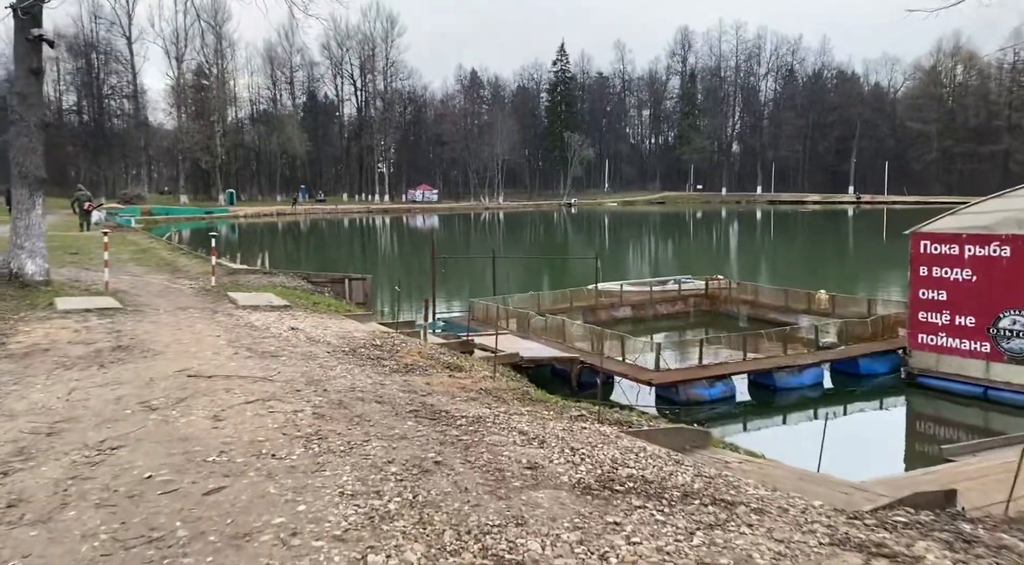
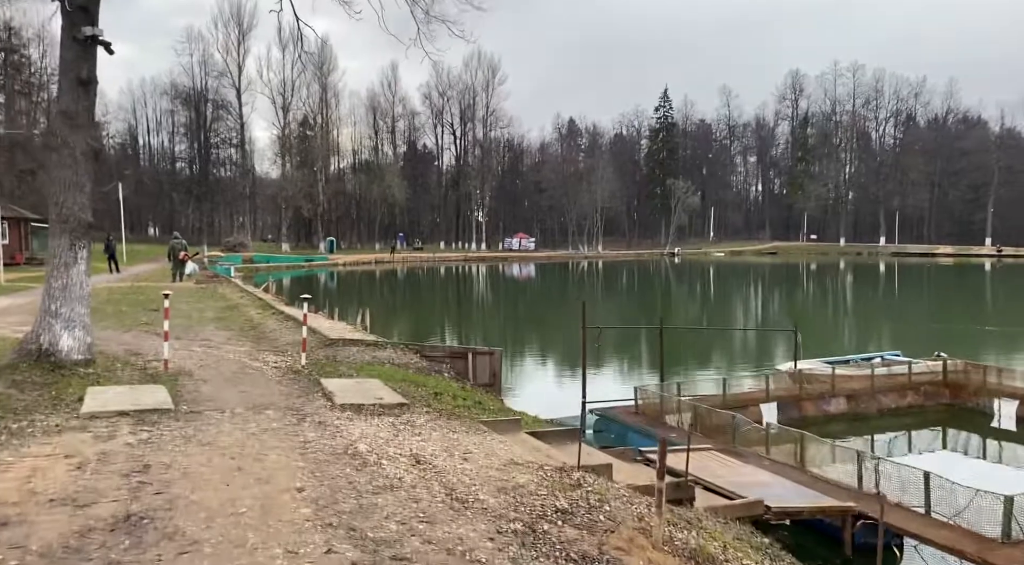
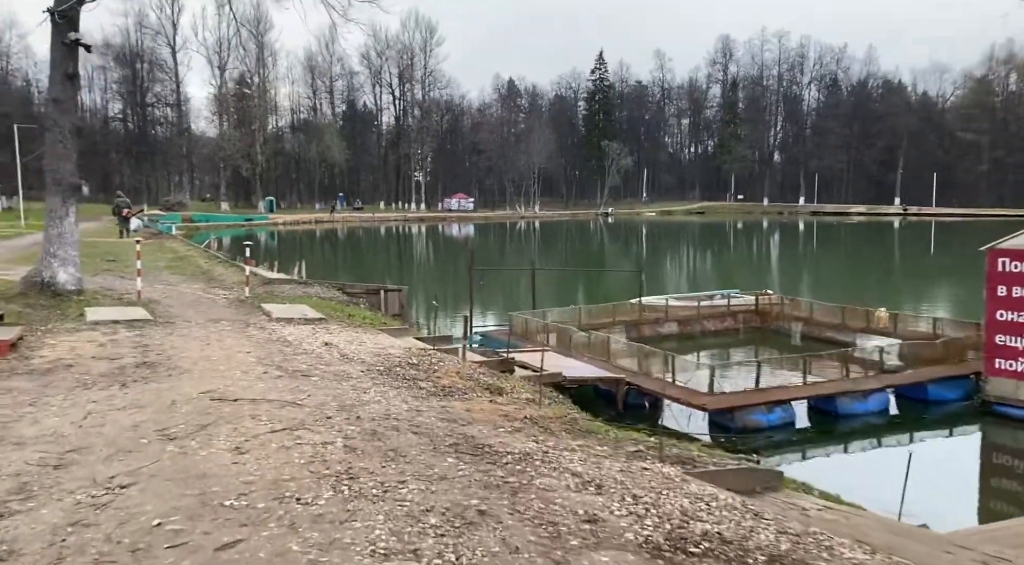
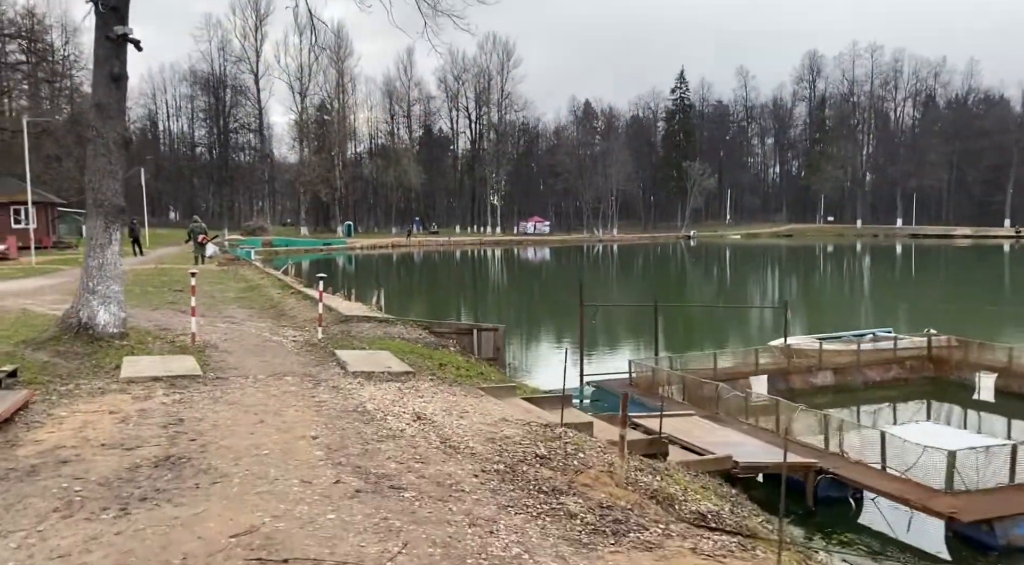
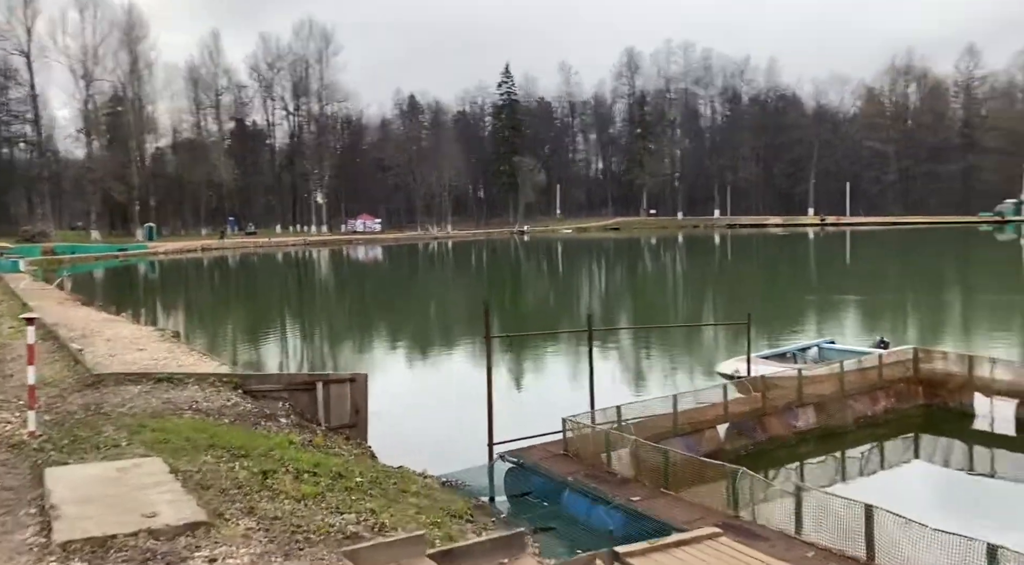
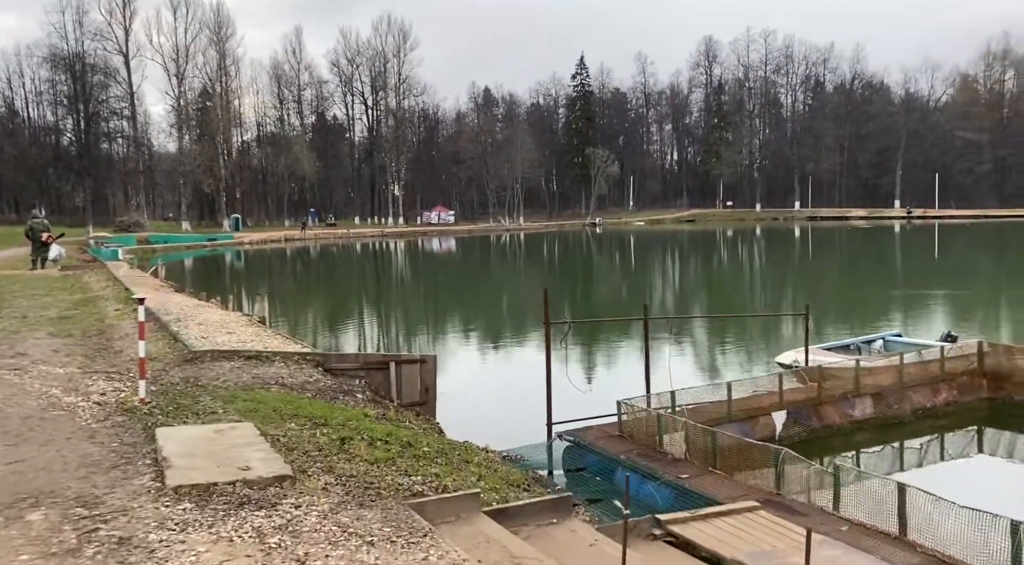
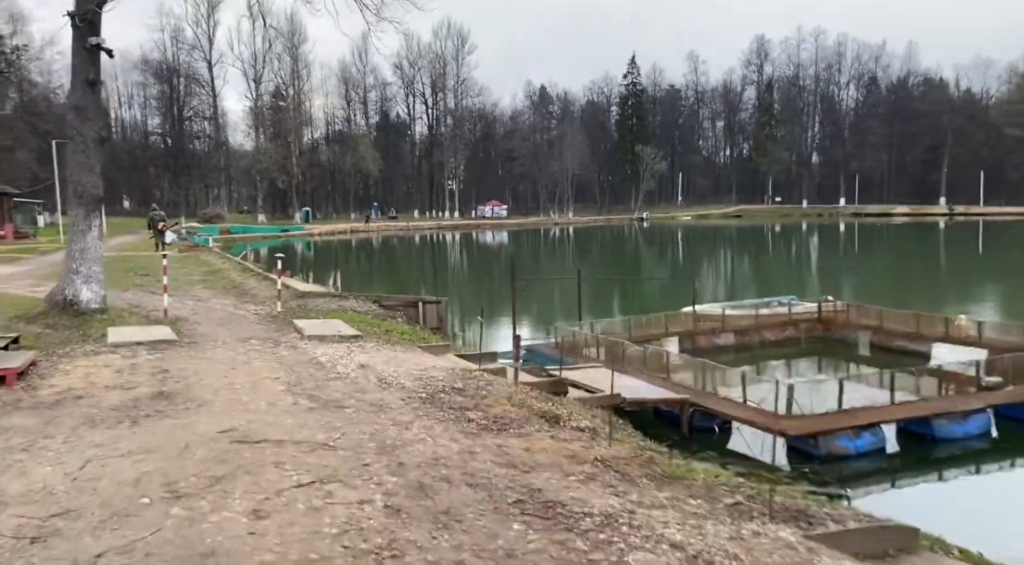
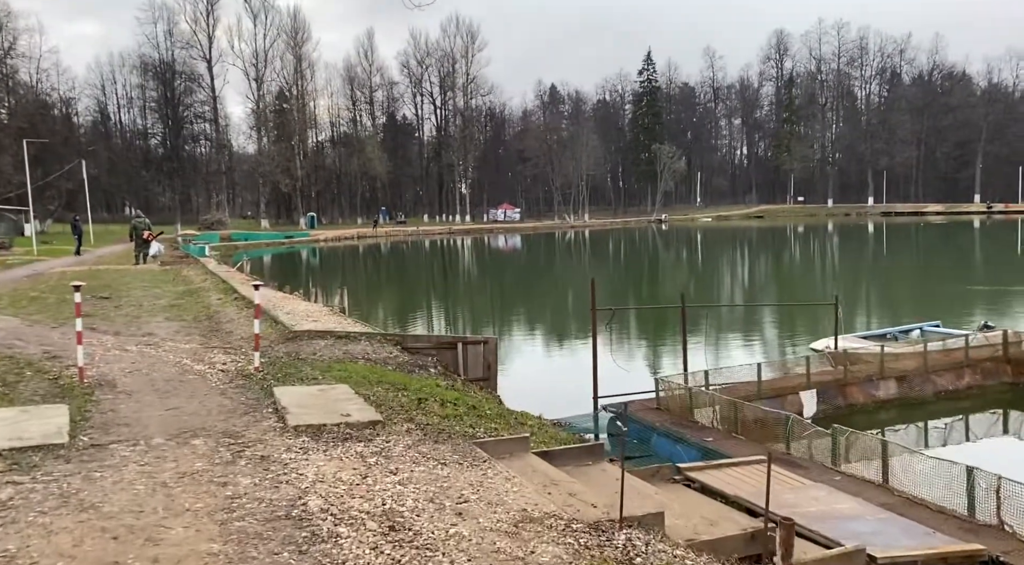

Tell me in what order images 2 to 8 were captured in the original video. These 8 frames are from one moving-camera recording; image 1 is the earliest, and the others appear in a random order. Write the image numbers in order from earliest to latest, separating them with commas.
3, 7, 4, 2, 8, 6, 5
